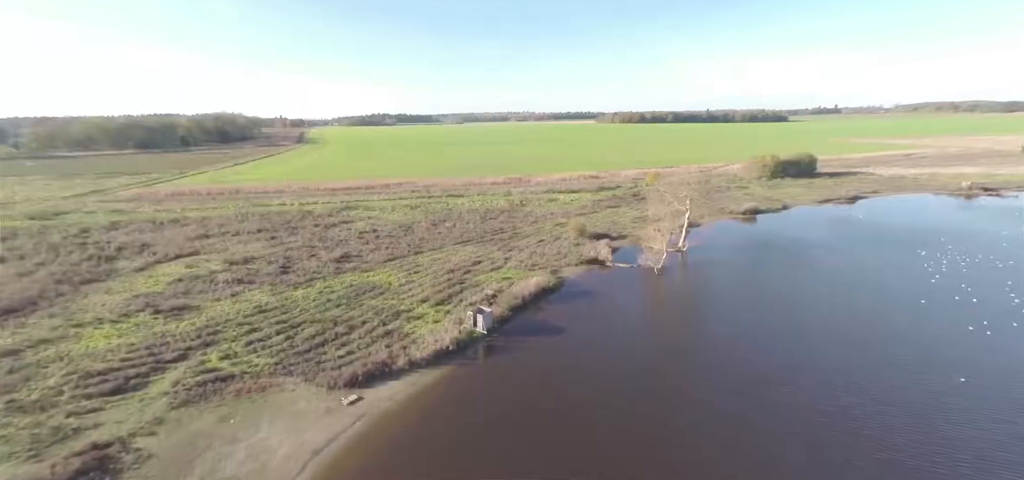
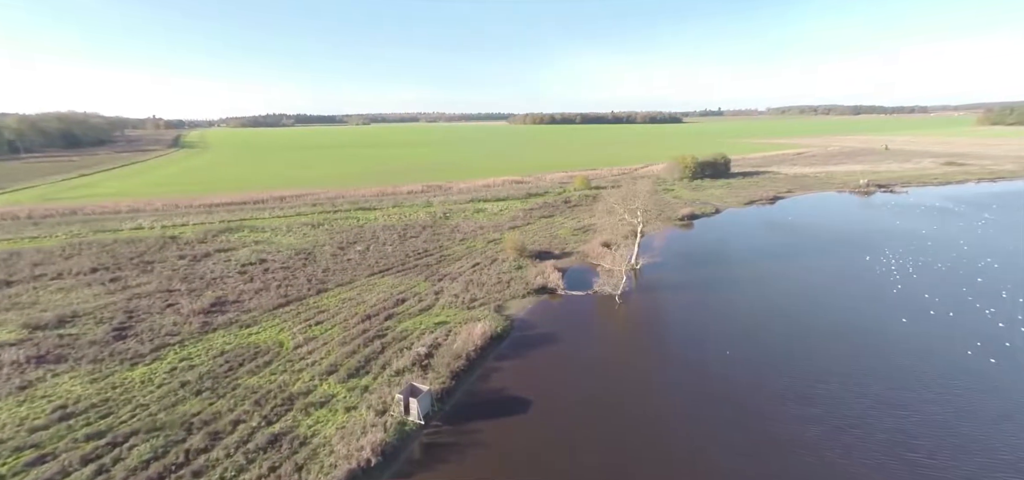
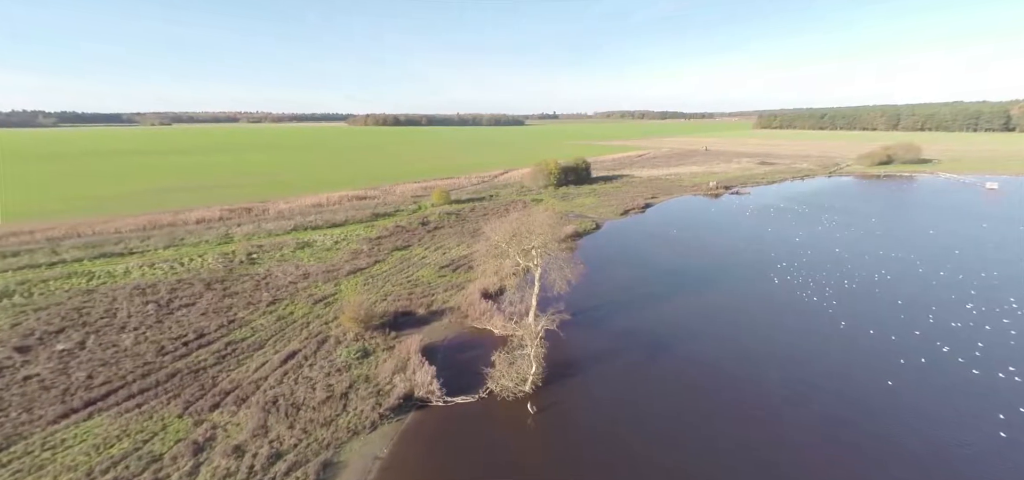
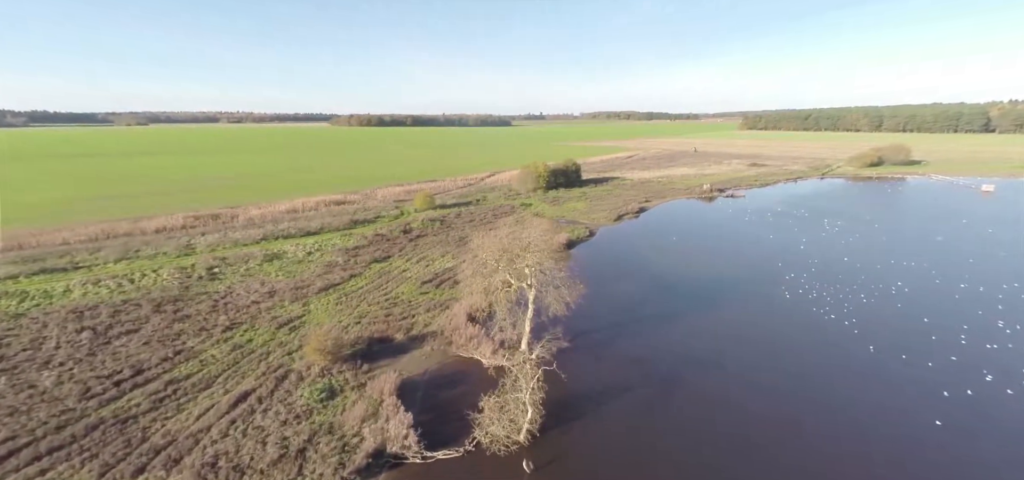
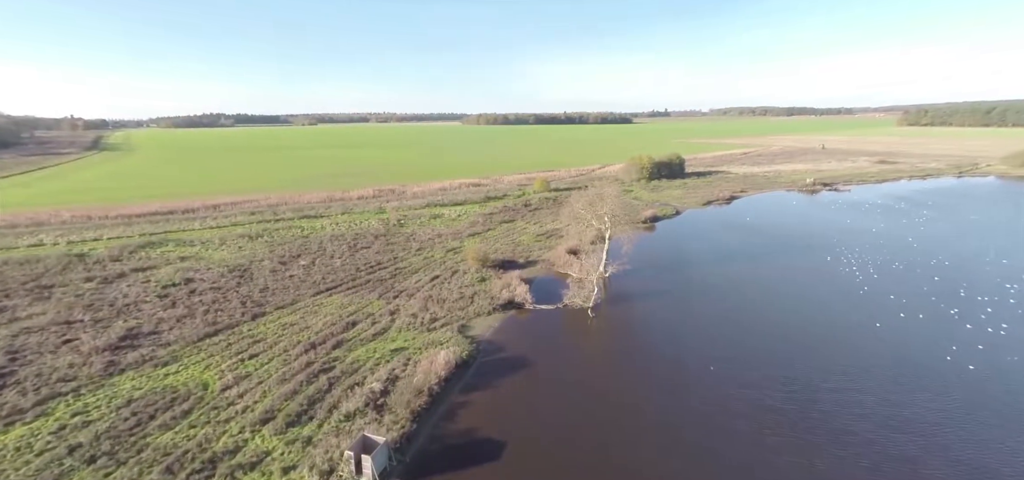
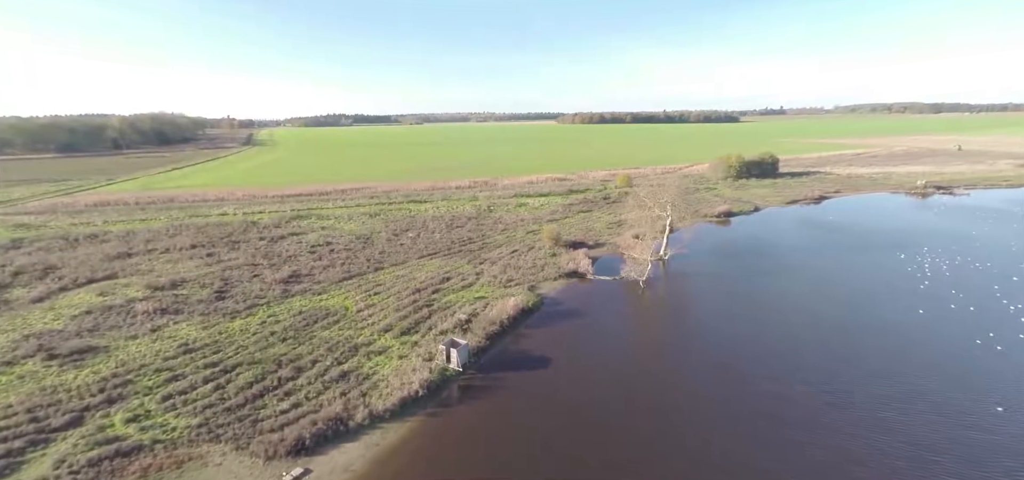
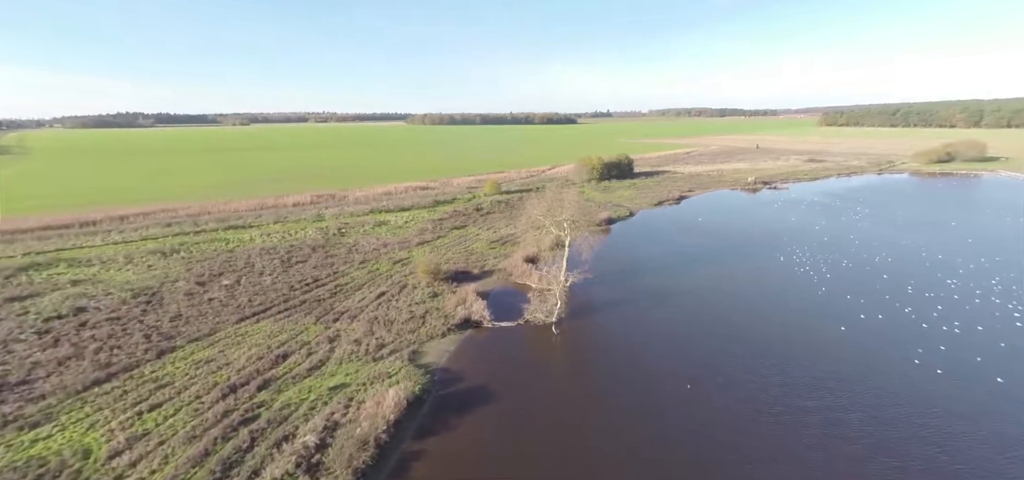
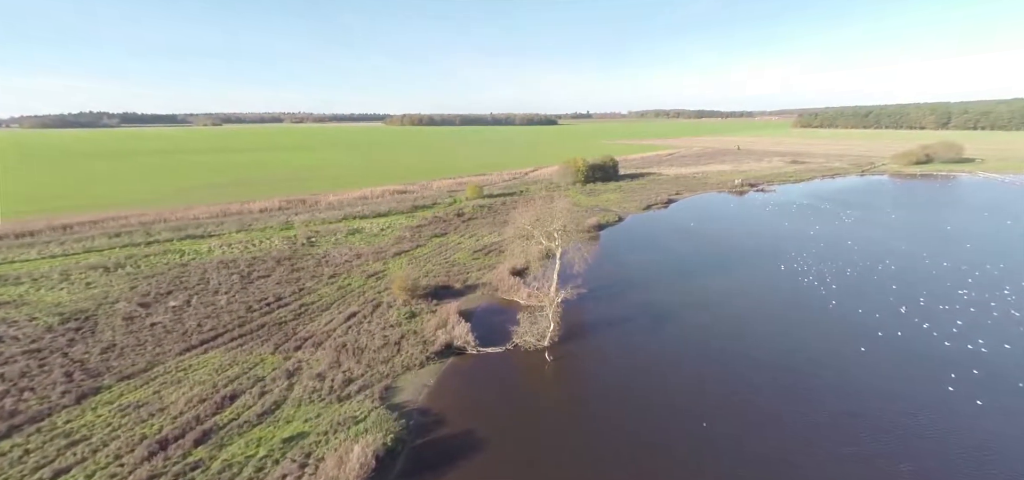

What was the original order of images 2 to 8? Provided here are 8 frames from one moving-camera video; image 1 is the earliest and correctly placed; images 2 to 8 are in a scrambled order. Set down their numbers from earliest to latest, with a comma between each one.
6, 2, 5, 7, 8, 3, 4
